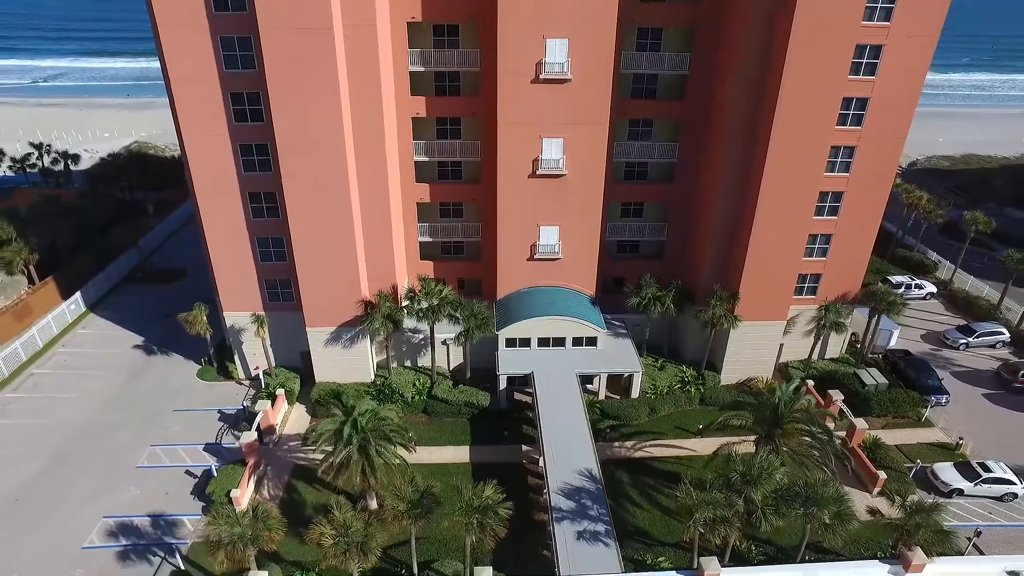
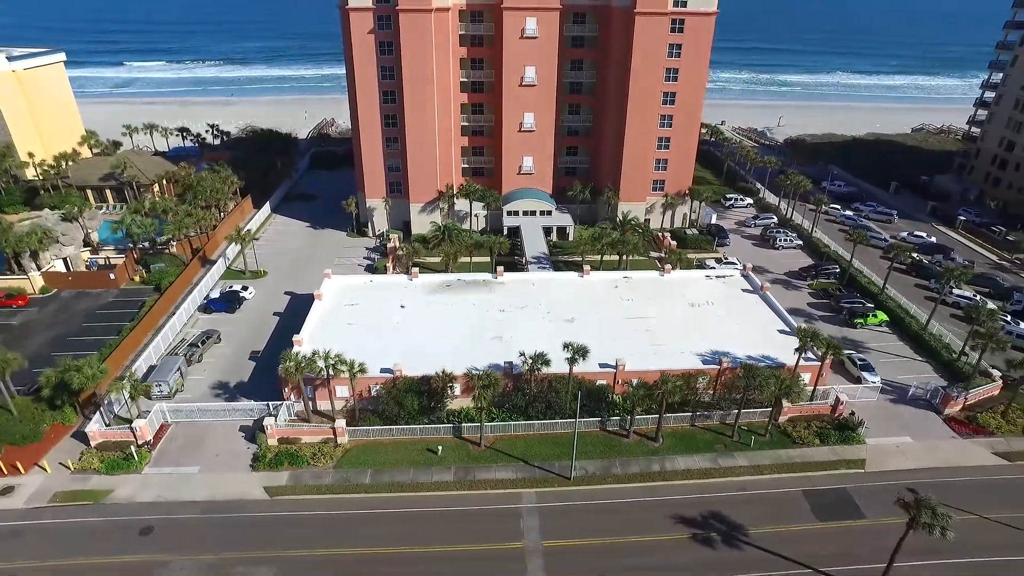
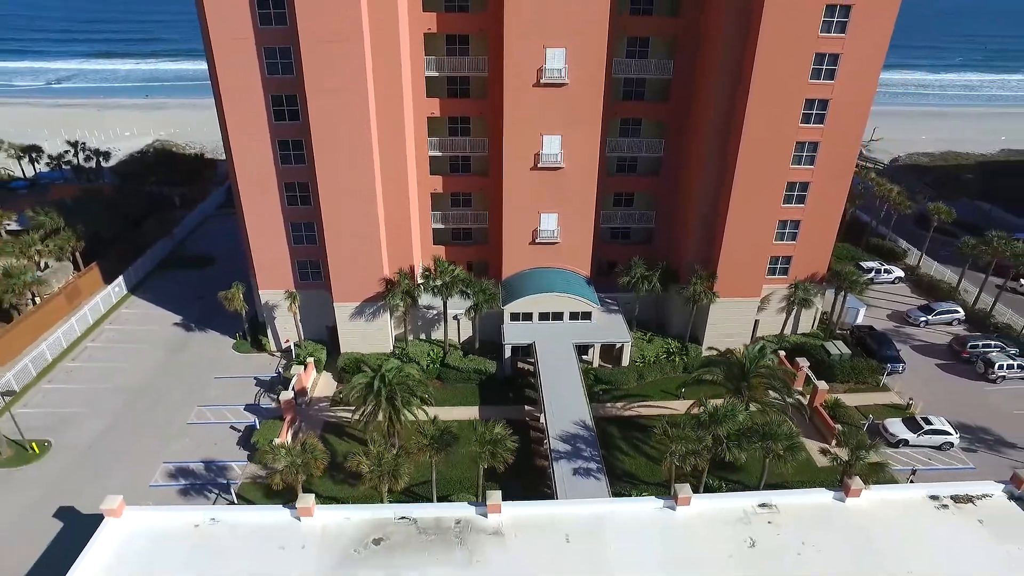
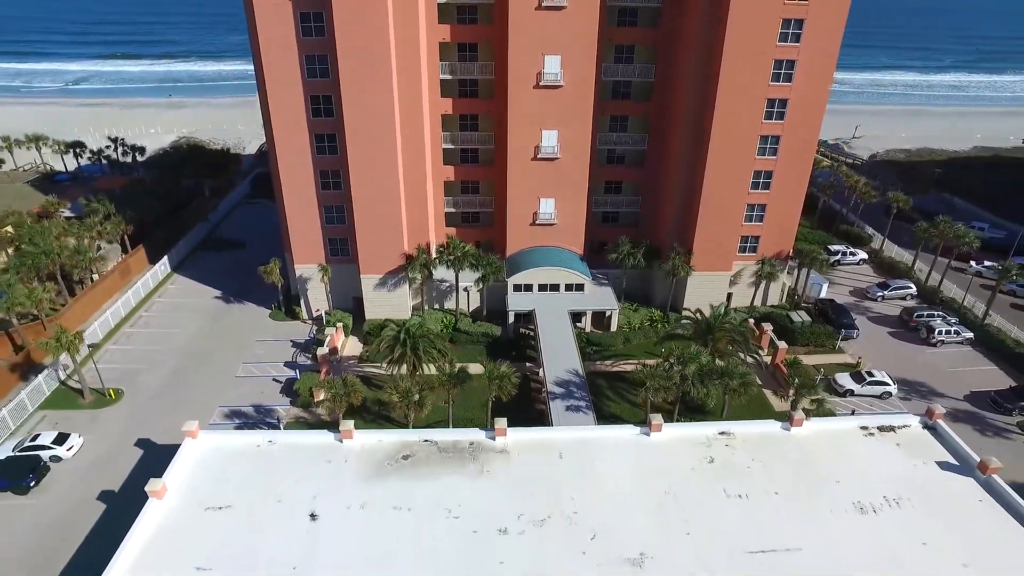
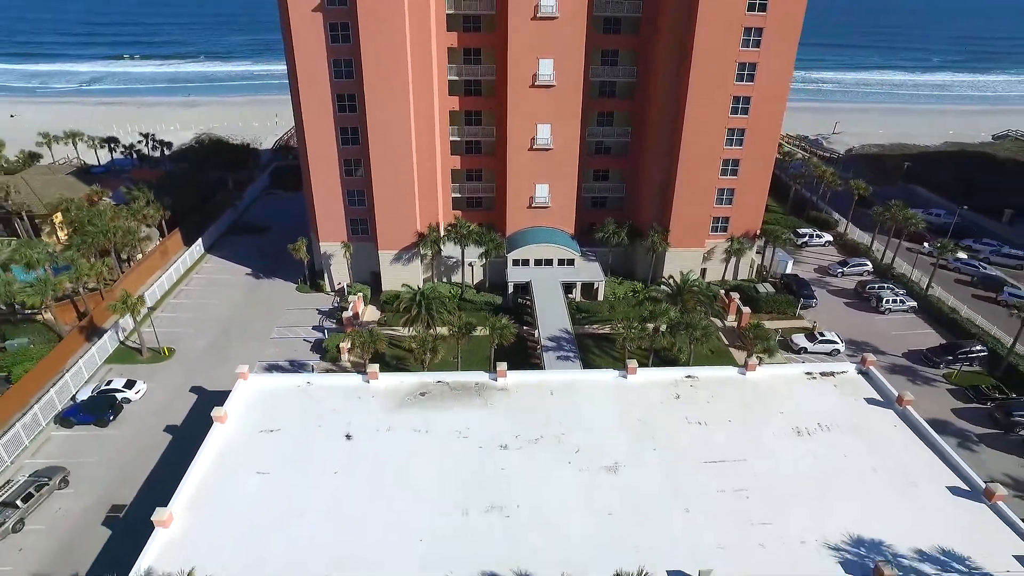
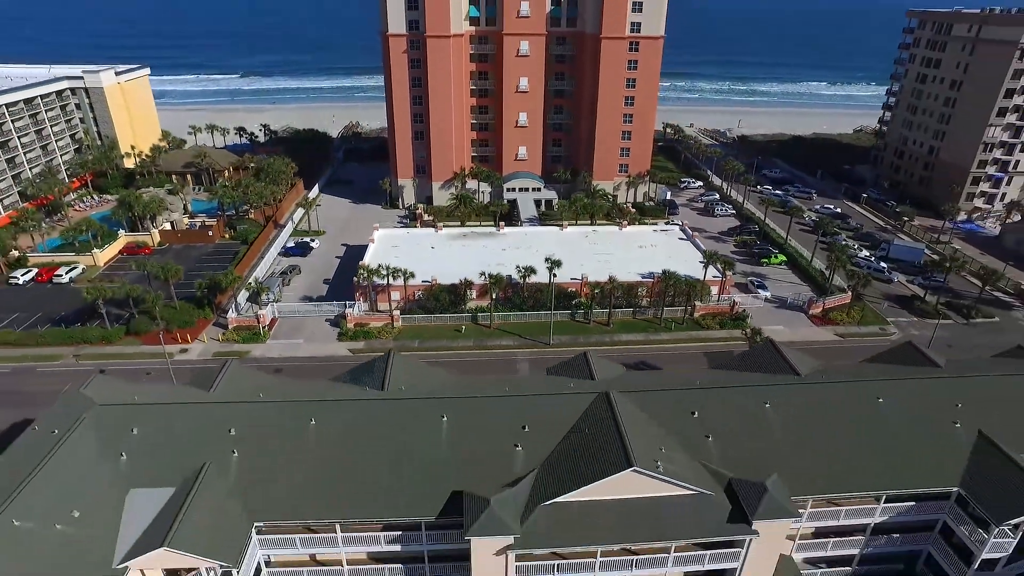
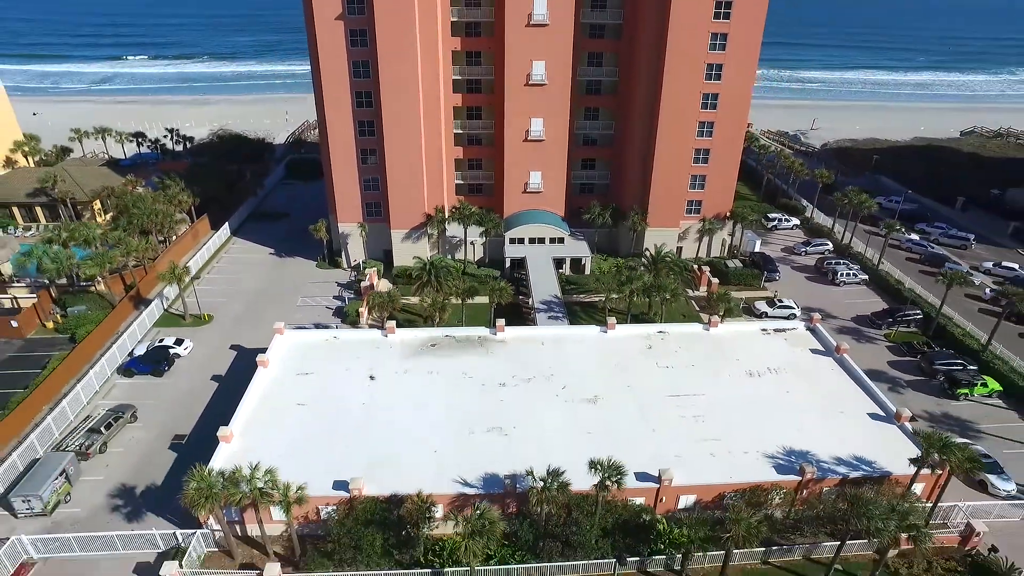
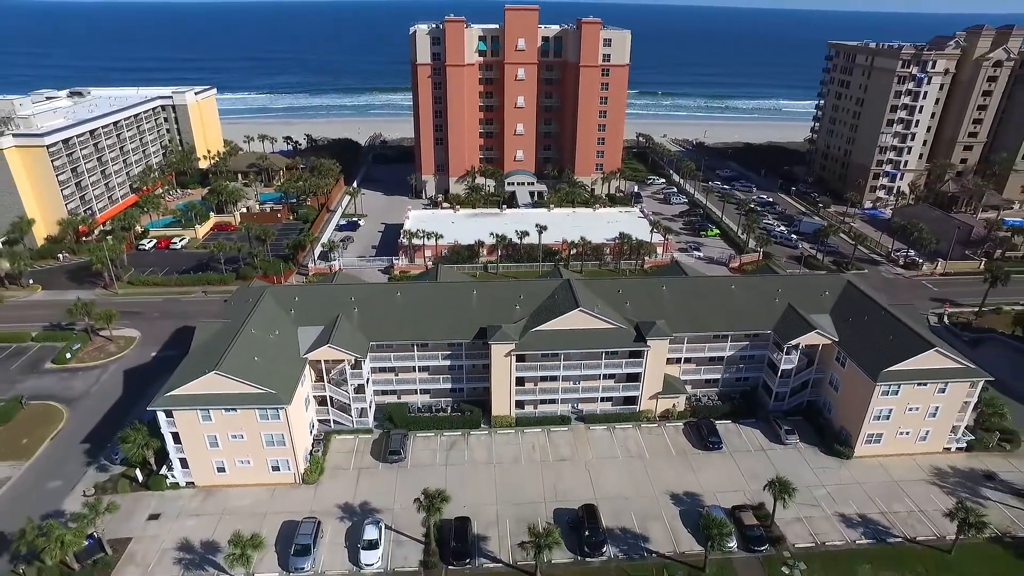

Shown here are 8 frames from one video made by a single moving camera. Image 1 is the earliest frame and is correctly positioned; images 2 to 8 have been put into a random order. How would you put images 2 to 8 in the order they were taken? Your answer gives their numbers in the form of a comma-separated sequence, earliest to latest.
3, 4, 5, 7, 2, 6, 8
